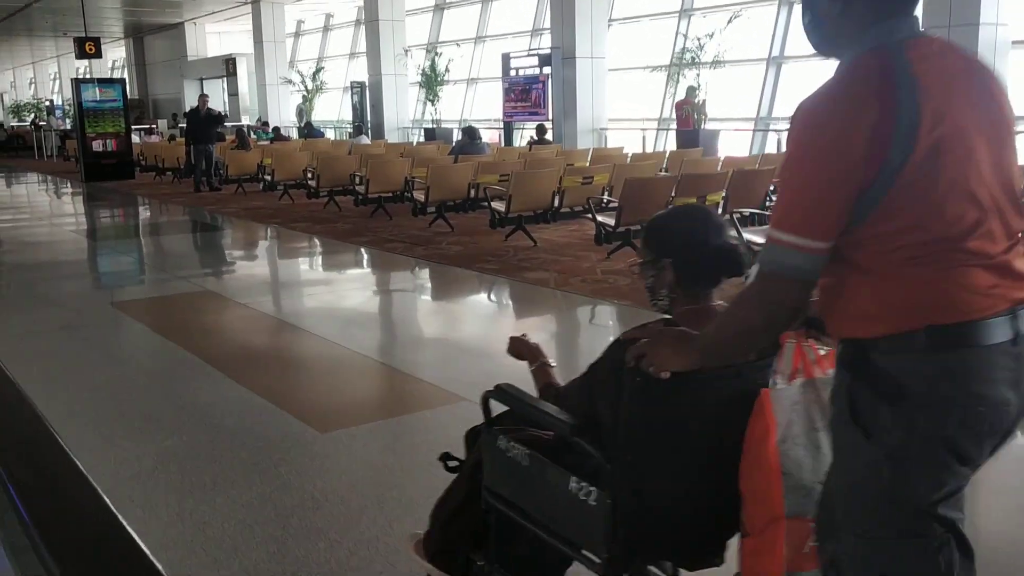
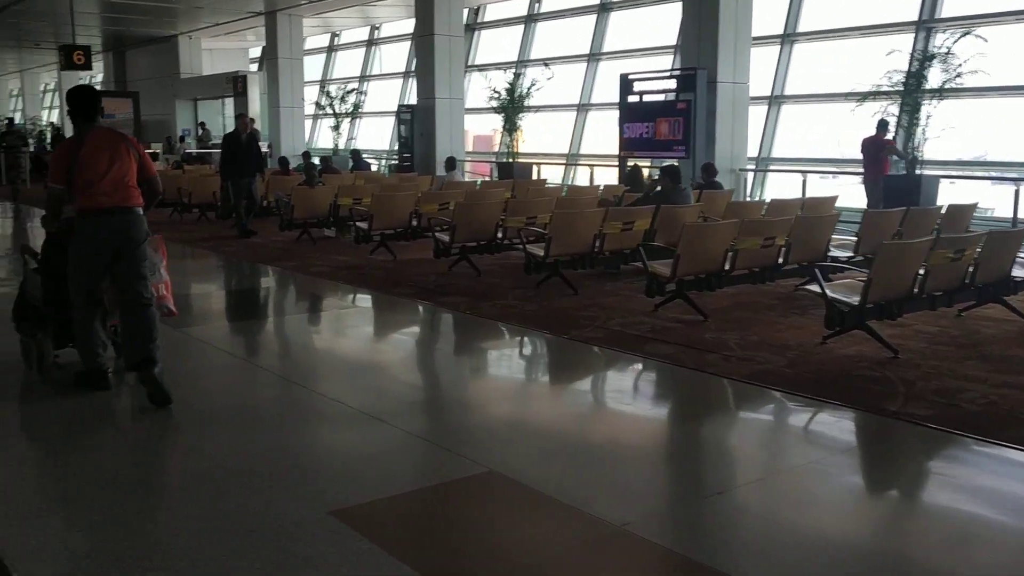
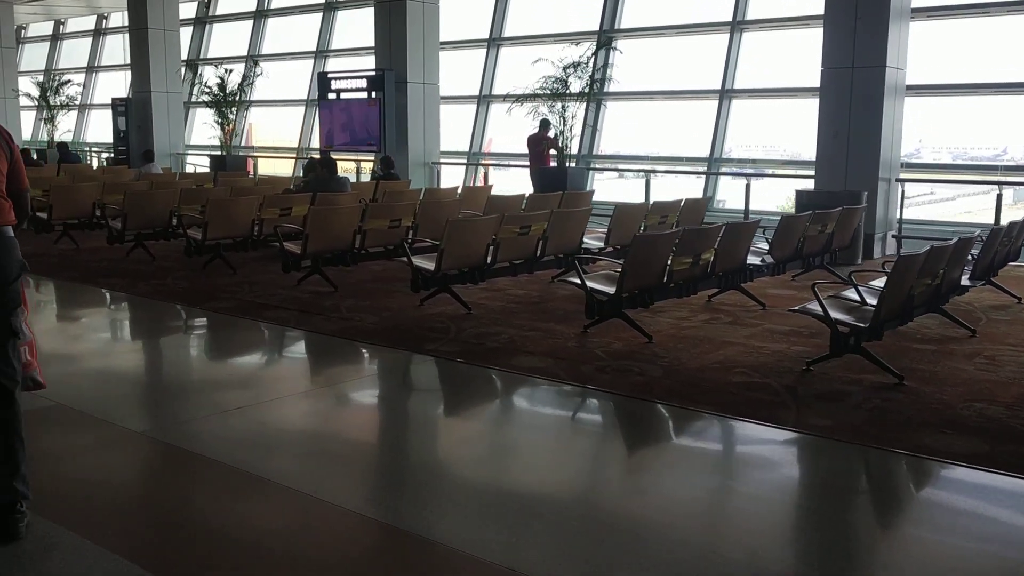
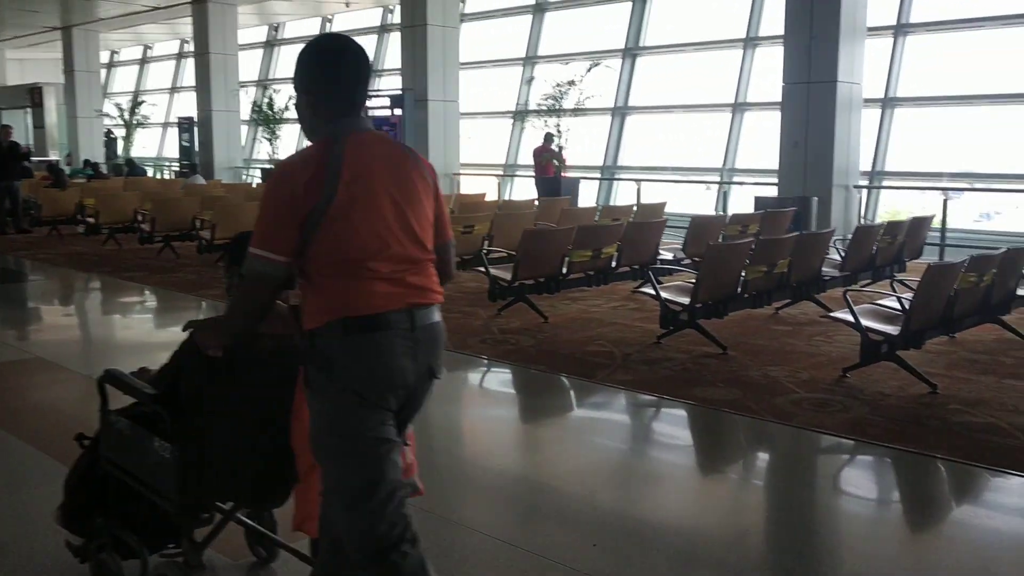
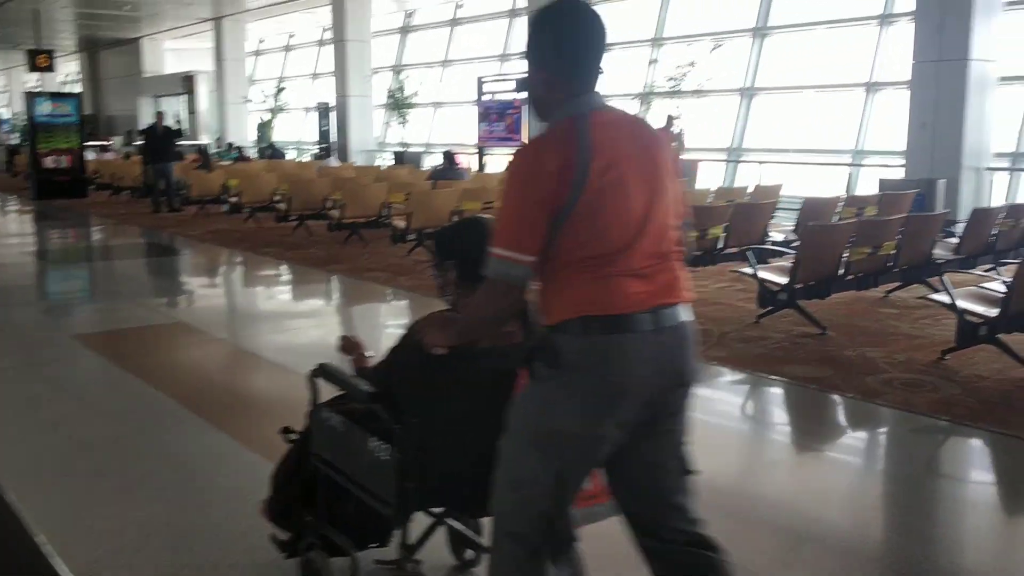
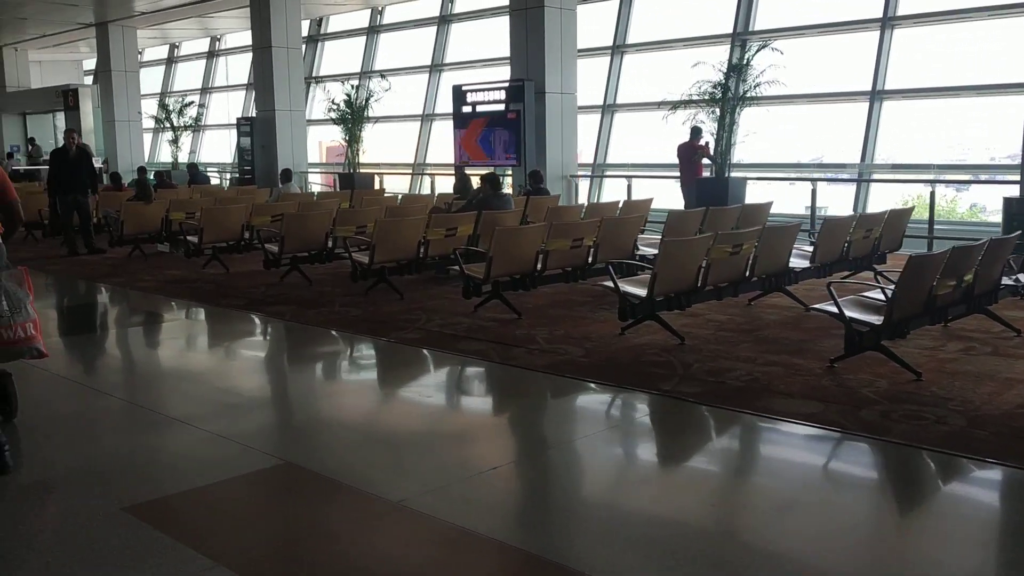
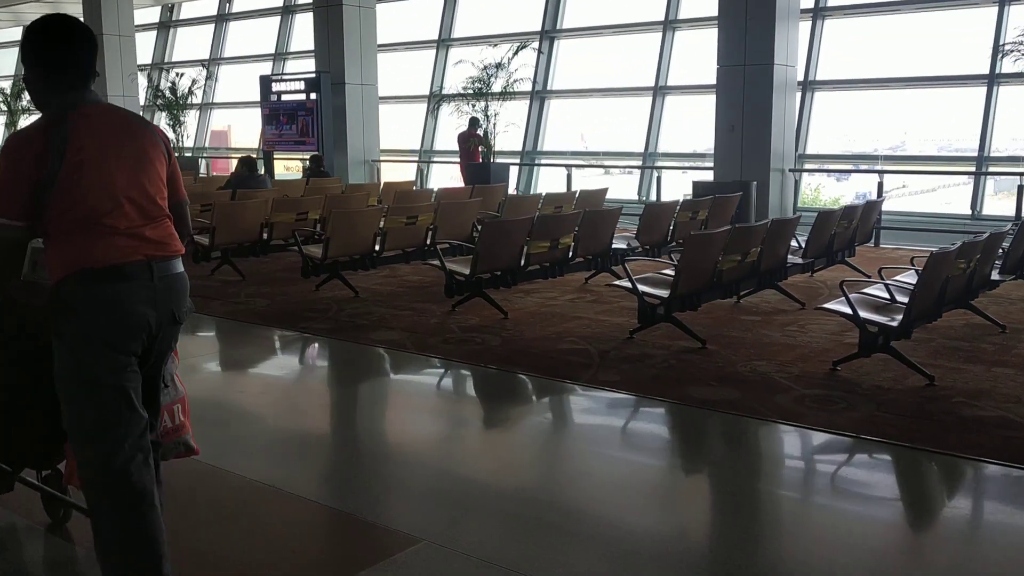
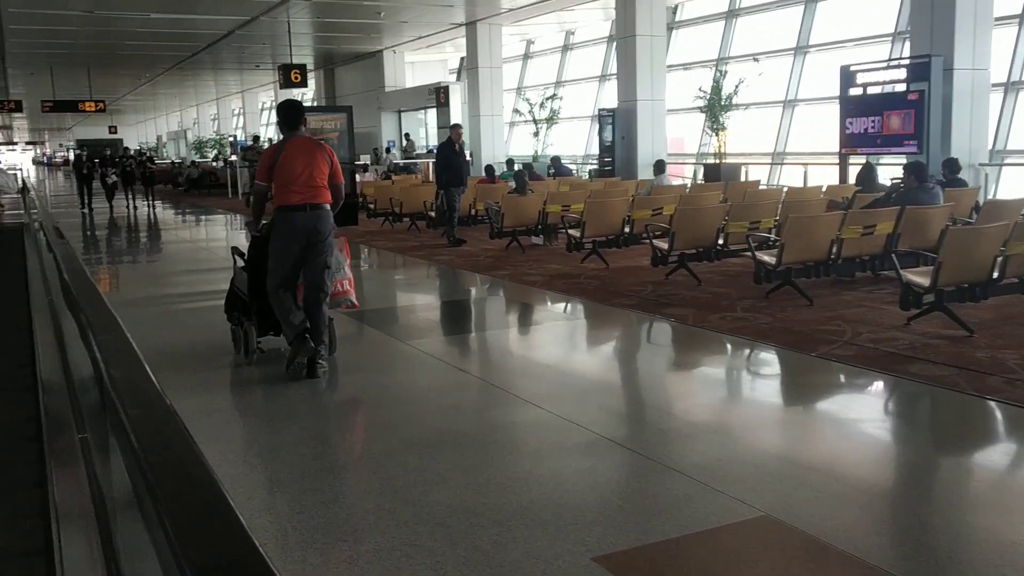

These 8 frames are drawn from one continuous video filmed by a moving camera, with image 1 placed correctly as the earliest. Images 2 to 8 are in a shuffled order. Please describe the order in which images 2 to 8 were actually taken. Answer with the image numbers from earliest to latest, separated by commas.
5, 4, 7, 3, 6, 2, 8
